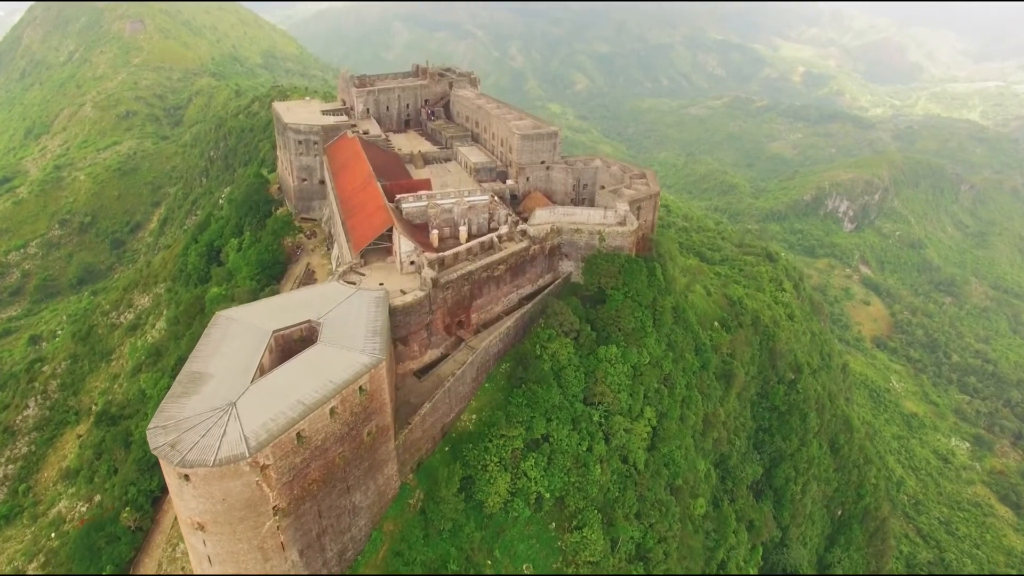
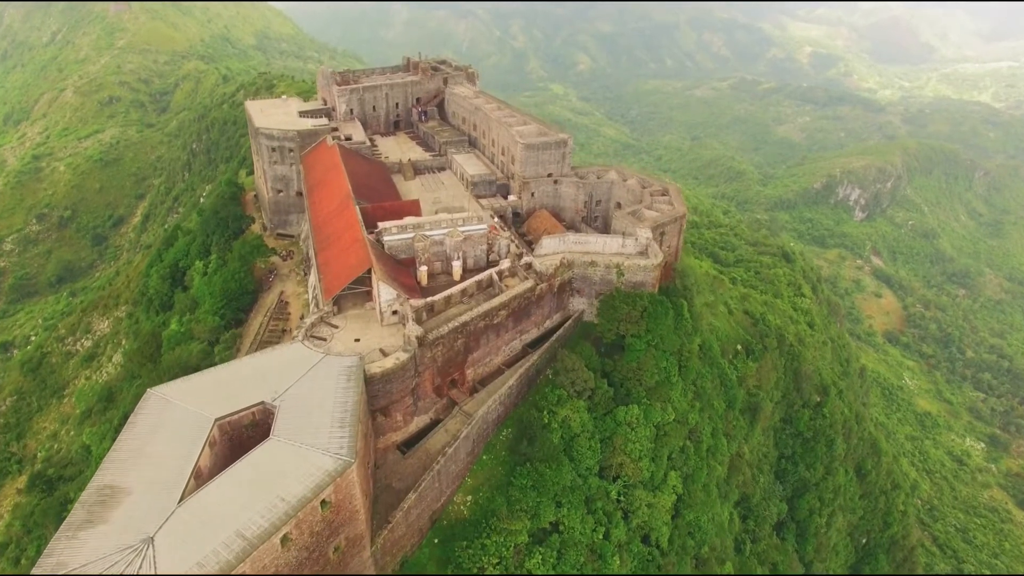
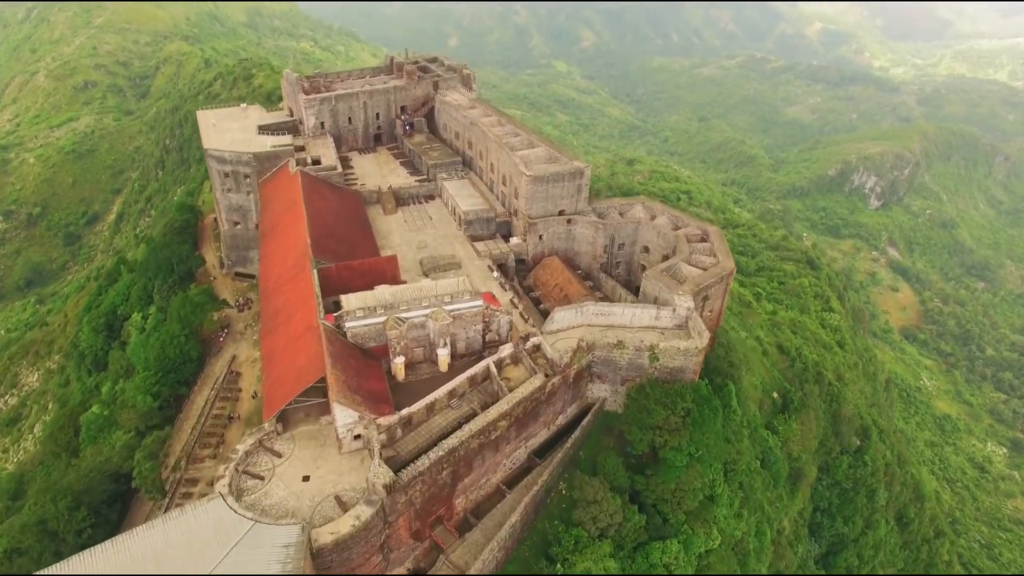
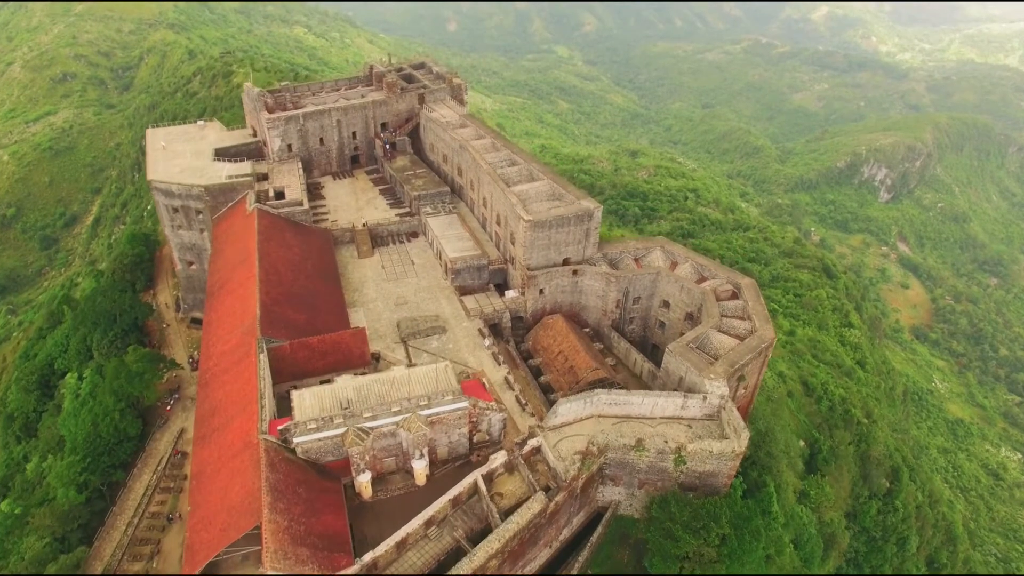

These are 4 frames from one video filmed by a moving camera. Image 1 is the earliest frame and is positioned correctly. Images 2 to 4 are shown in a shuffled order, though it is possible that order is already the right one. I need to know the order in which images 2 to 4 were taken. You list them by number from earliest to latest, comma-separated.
2, 3, 4
